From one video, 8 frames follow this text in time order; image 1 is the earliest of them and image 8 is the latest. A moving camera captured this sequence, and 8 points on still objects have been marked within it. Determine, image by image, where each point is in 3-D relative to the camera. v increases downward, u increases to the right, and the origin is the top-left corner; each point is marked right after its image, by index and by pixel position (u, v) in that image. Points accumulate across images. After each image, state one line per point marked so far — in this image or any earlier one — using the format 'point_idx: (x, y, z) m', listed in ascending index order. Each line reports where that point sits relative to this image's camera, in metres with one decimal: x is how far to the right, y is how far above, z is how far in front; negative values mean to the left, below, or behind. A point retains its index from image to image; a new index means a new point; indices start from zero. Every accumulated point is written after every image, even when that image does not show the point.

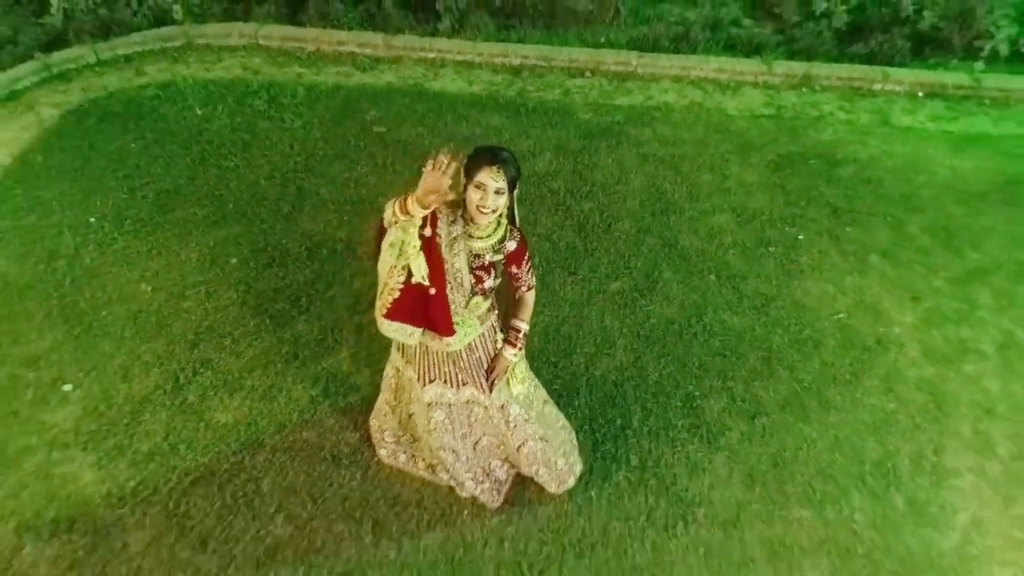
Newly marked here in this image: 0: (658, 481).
0: (+0.5, -0.7, +2.7) m
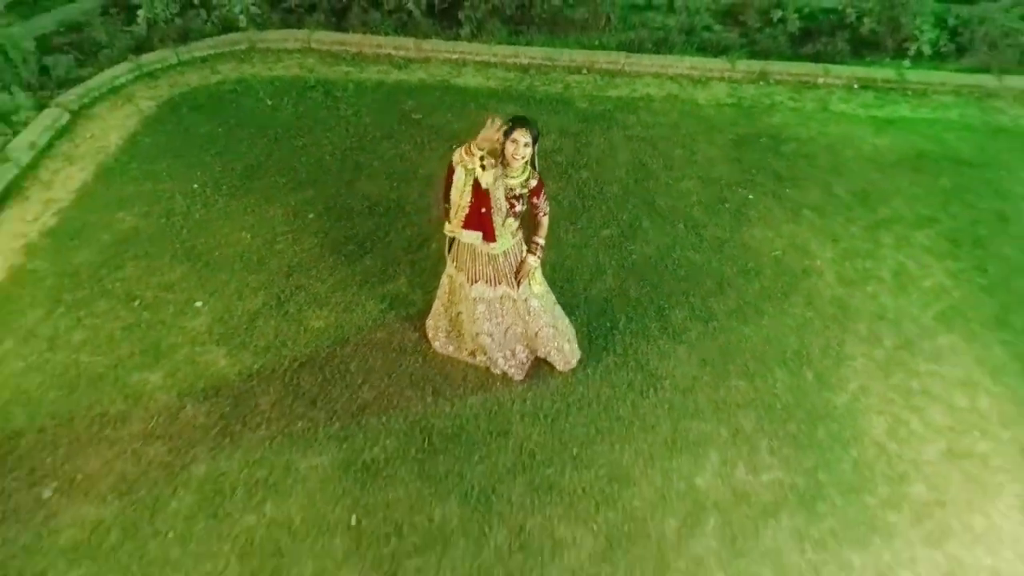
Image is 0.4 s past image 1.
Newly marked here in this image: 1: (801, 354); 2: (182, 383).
0: (+0.6, -0.4, +3.7) m
1: (+1.5, -0.3, +3.8) m
2: (-1.7, -0.5, +3.6) m
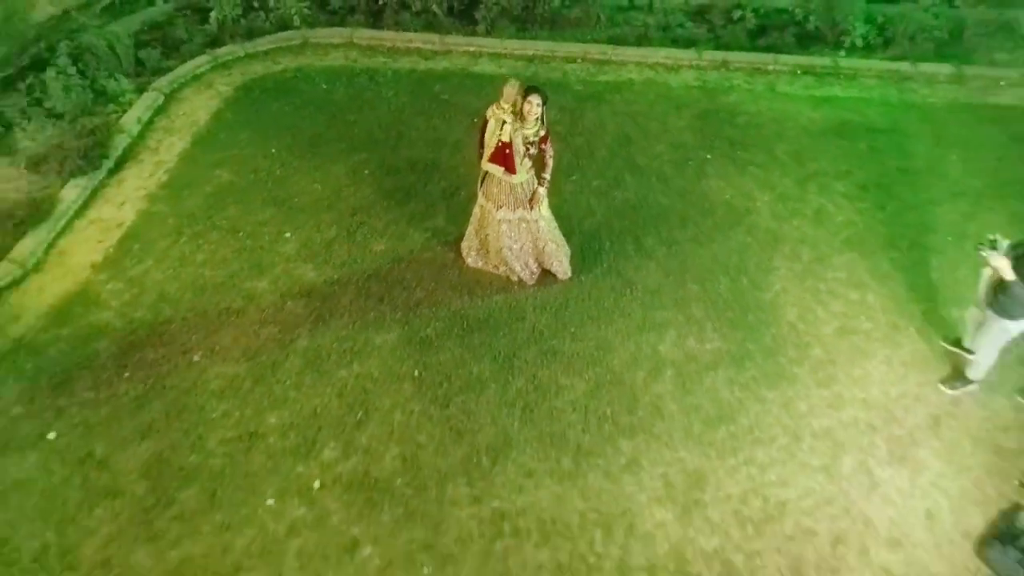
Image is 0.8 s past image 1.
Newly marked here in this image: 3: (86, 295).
0: (+0.7, +0.1, +5.0) m
1: (+1.6, +0.2, +5.1) m
2: (-1.6, 0.0, +4.9) m
3: (-2.9, 0.0, +4.8) m
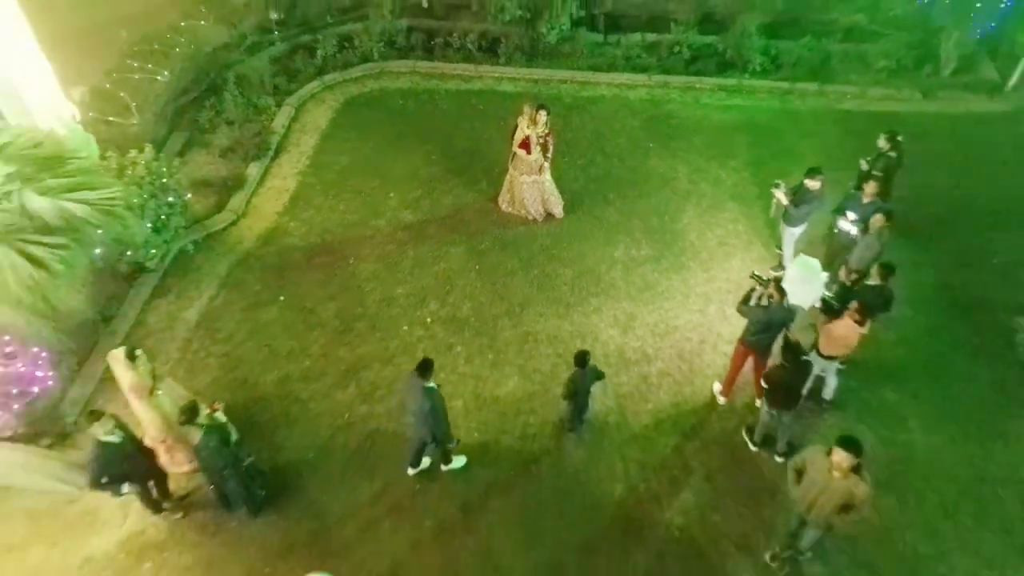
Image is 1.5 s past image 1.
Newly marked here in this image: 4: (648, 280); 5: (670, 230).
0: (+0.9, +0.9, +8.5) m
1: (+1.8, +0.9, +8.5) m
2: (-1.4, +0.7, +8.4) m
3: (-2.7, +0.7, +8.2) m
4: (+1.5, +0.1, +7.7) m
5: (+1.8, +0.7, +8.2) m
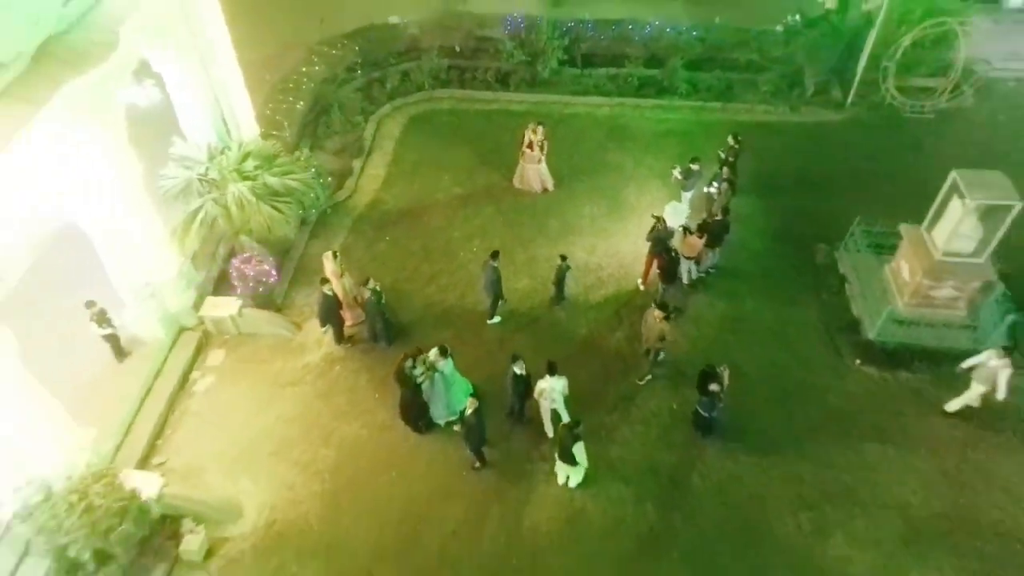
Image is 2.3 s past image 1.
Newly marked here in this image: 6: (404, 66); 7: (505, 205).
0: (+1.1, +1.9, +13.7) m
1: (+2.0, +2.0, +13.7) m
2: (-1.2, +1.7, +13.6) m
3: (-2.5, +1.7, +13.4) m
4: (+1.7, +1.1, +12.9) m
5: (+2.0, +1.7, +13.5) m
6: (-2.4, +5.0, +15.9) m
7: (-0.1, +1.6, +13.4) m
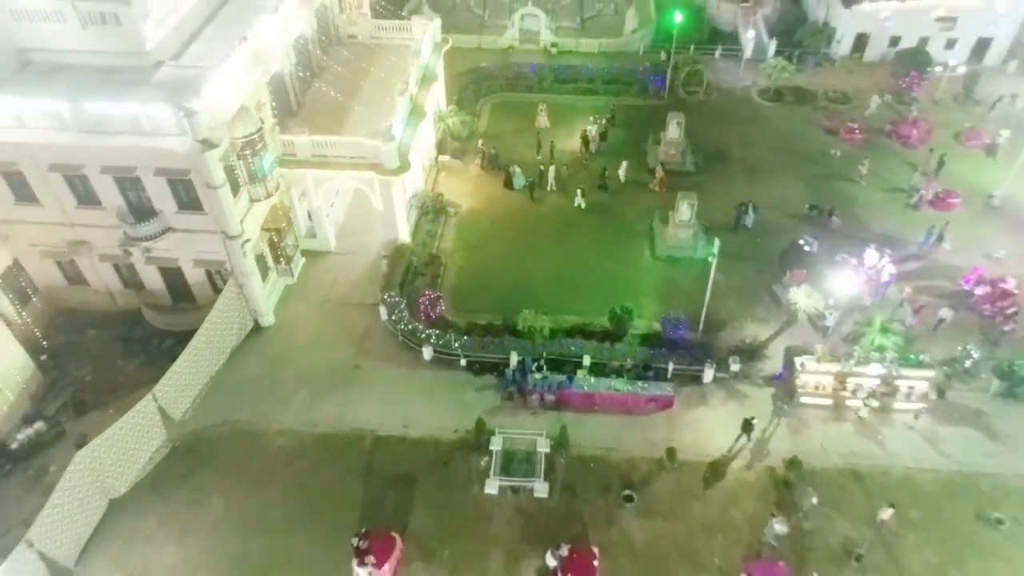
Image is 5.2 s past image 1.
0: (+2.3, +8.4, +37.4) m
1: (+3.2, +8.4, +37.4) m
2: (0.0, +8.2, +37.3) m
3: (-1.3, +8.2, +37.1) m
4: (+2.8, +7.6, +36.6) m
5: (+3.2, +8.2, +37.2) m
6: (-1.2, +11.3, +39.7) m
7: (+1.0, +8.0, +37.1) m
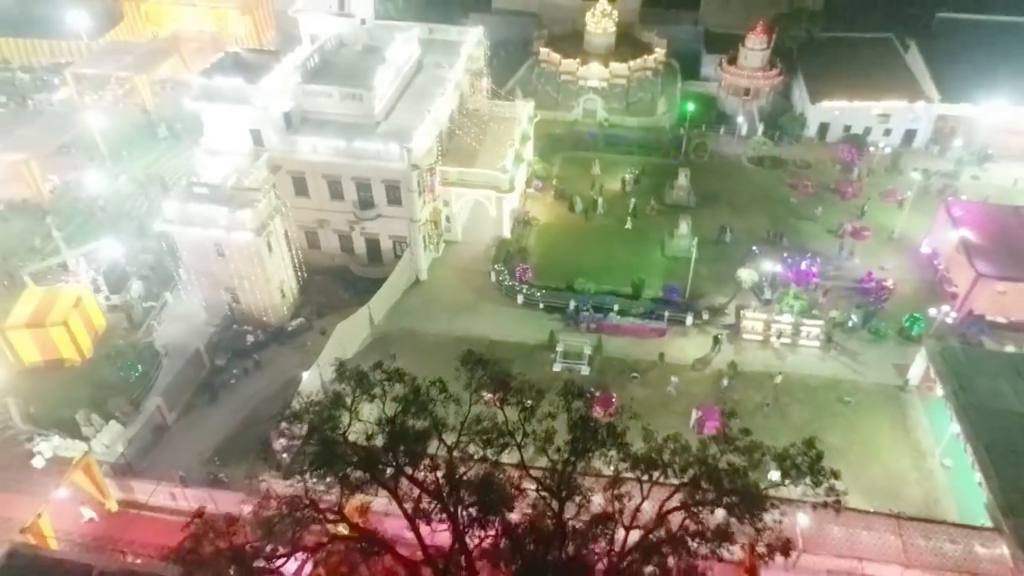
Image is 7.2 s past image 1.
0: (+7.1, +8.7, +55.3) m
1: (+8.0, +8.7, +55.3) m
2: (+4.8, +8.7, +55.3) m
3: (+3.5, +8.7, +55.2) m
4: (+7.6, +8.0, +54.4) m
5: (+8.0, +8.5, +55.0) m
6: (+4.0, +11.7, +58.0) m
7: (+5.8, +8.5, +55.0) m
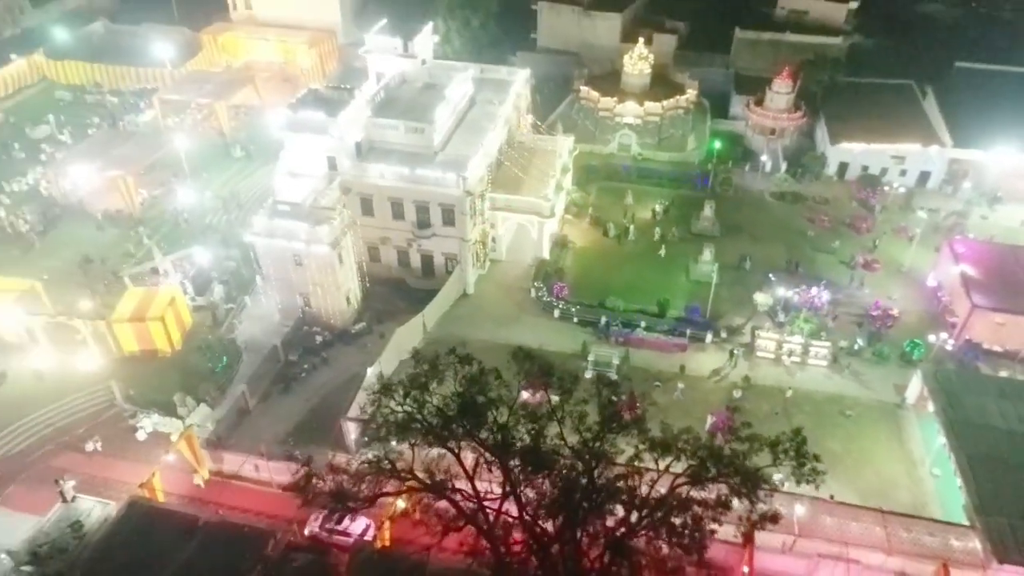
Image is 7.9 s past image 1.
0: (+10.5, +7.0, +60.4) m
1: (+11.3, +7.0, +60.3) m
2: (+8.2, +7.1, +60.5) m
3: (+6.8, +7.2, +60.5) m
4: (+10.9, +6.3, +59.4) m
5: (+11.3, +6.8, +60.0) m
6: (+7.5, +10.0, +63.3) m
7: (+9.2, +6.8, +60.1) m
